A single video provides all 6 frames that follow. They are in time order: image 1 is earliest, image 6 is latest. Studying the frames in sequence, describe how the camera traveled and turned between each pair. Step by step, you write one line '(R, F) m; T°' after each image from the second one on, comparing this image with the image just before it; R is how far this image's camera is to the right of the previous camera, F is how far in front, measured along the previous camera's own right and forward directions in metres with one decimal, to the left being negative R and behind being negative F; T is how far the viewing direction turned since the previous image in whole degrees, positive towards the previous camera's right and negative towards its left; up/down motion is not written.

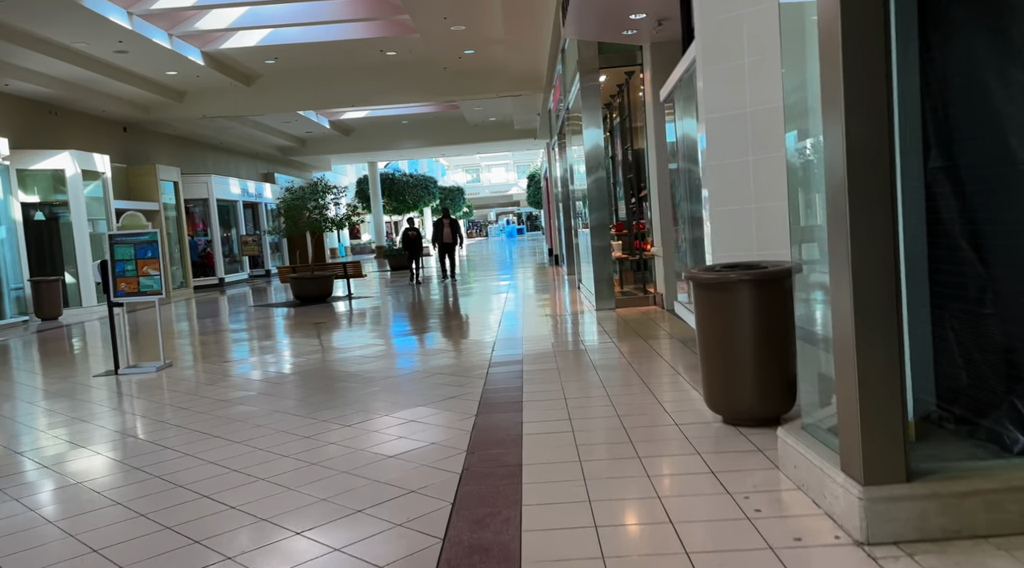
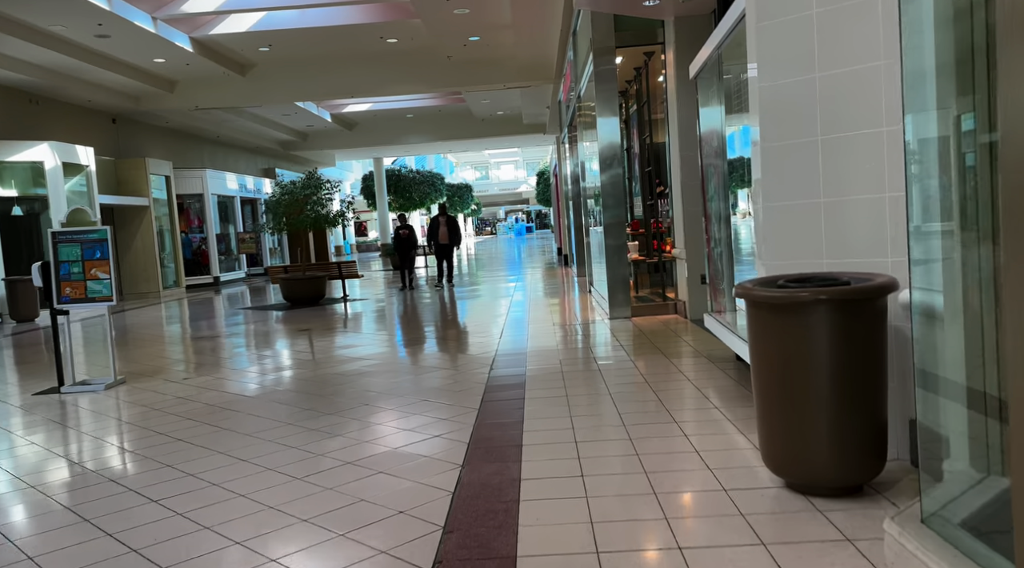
(+0.1, +0.9) m; -1°
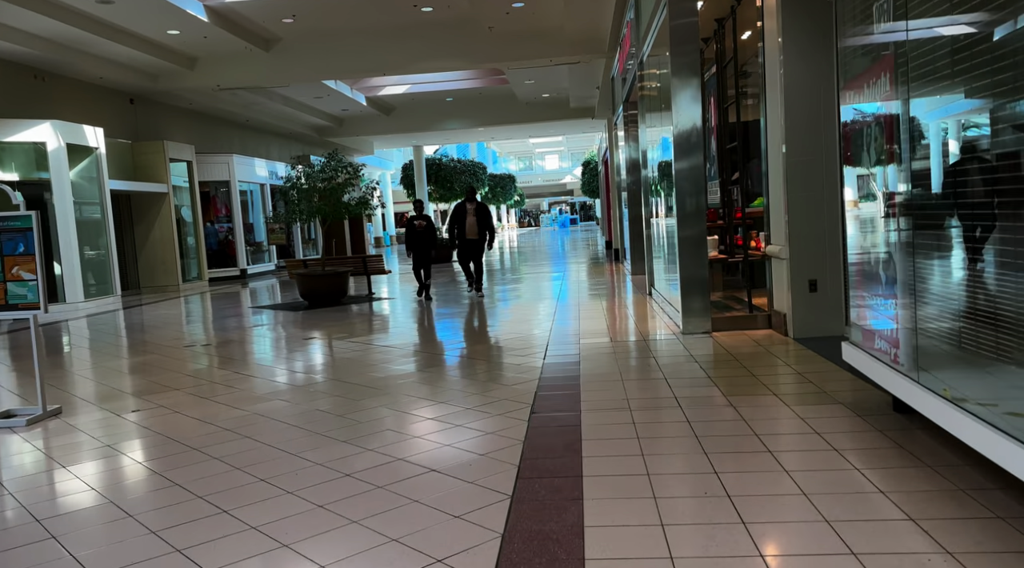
(0.0, +1.6) m; -3°
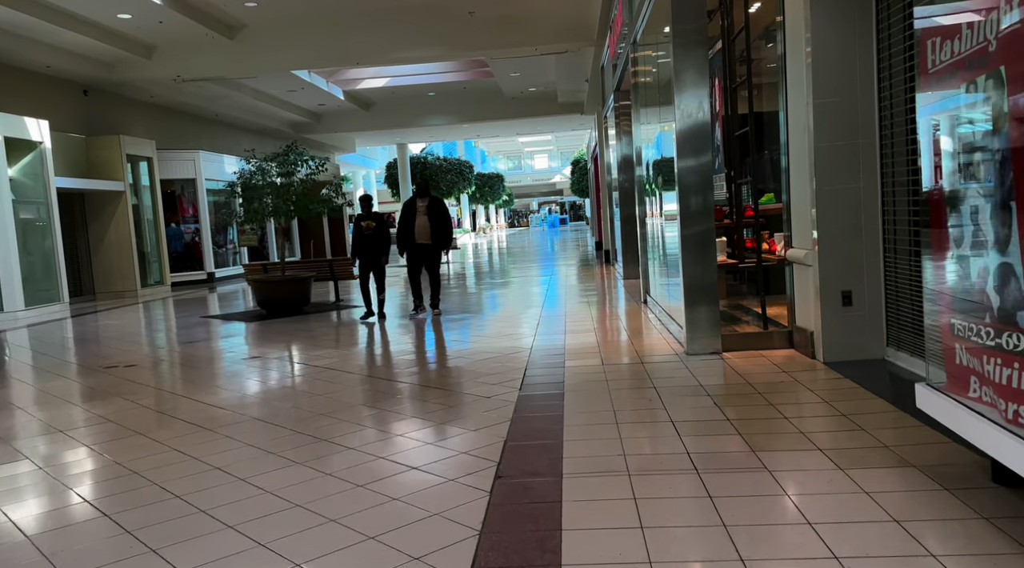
(+0.1, +1.0) m; +1°
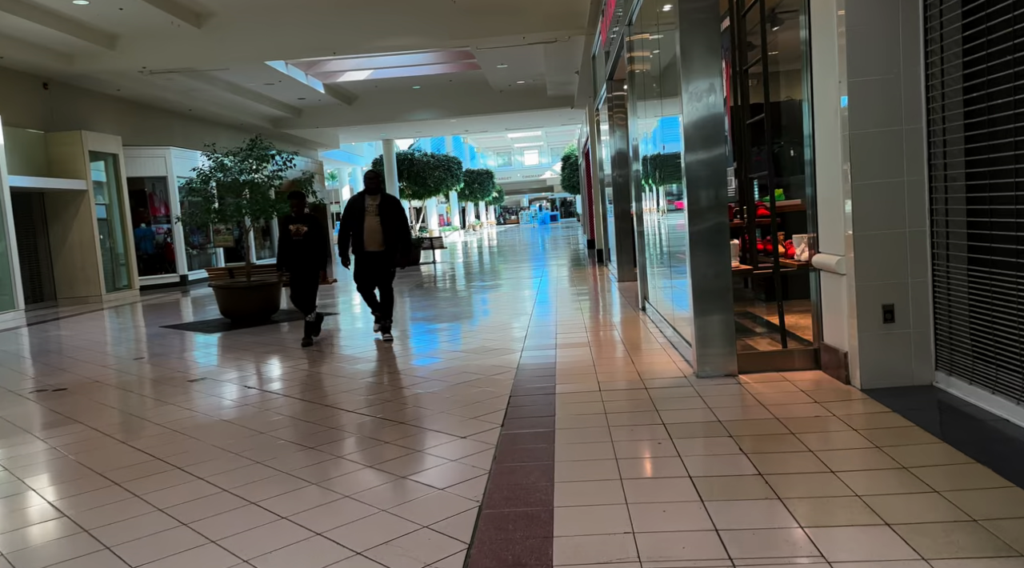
(+0.1, +0.8) m; +1°
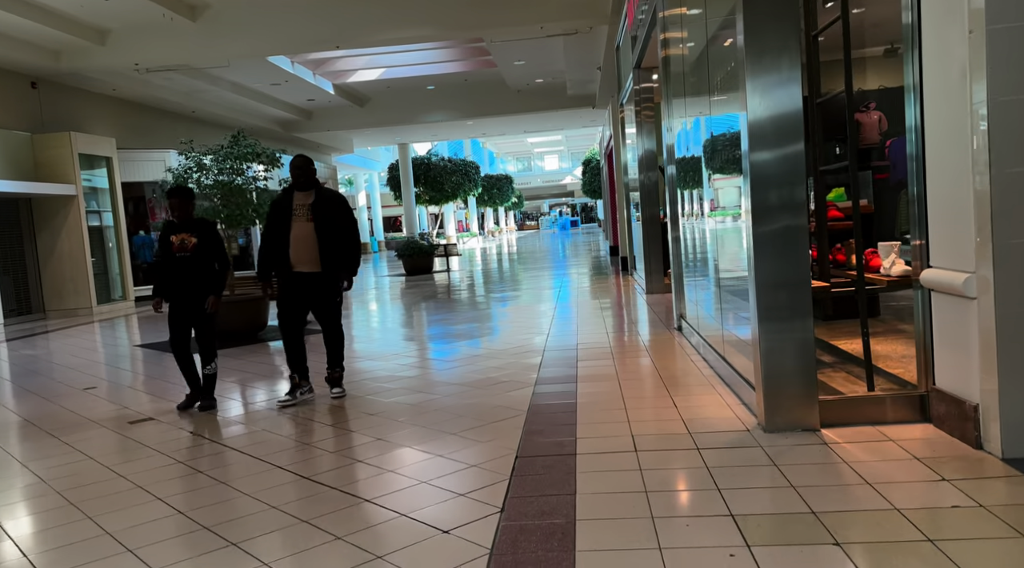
(+0.1, +1.1) m; -2°
